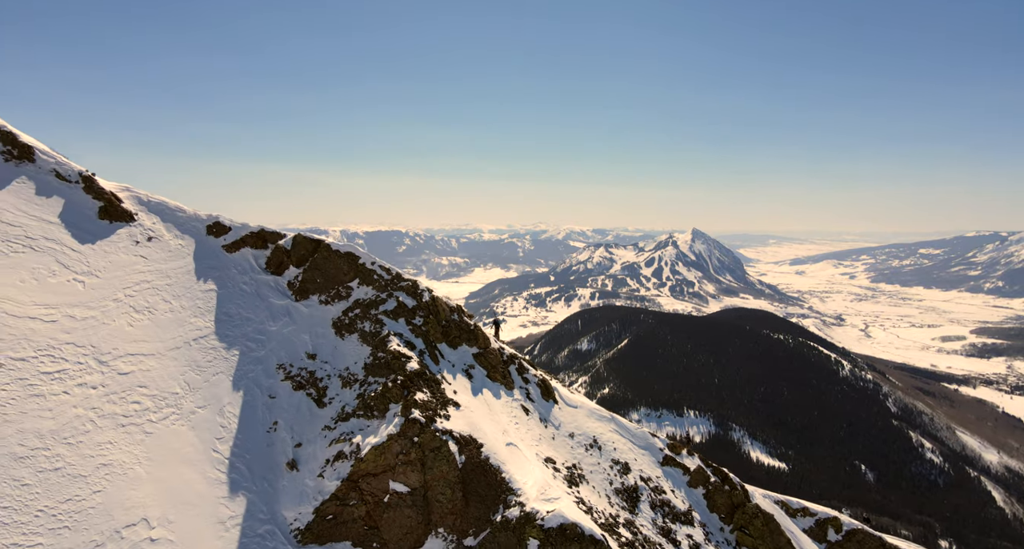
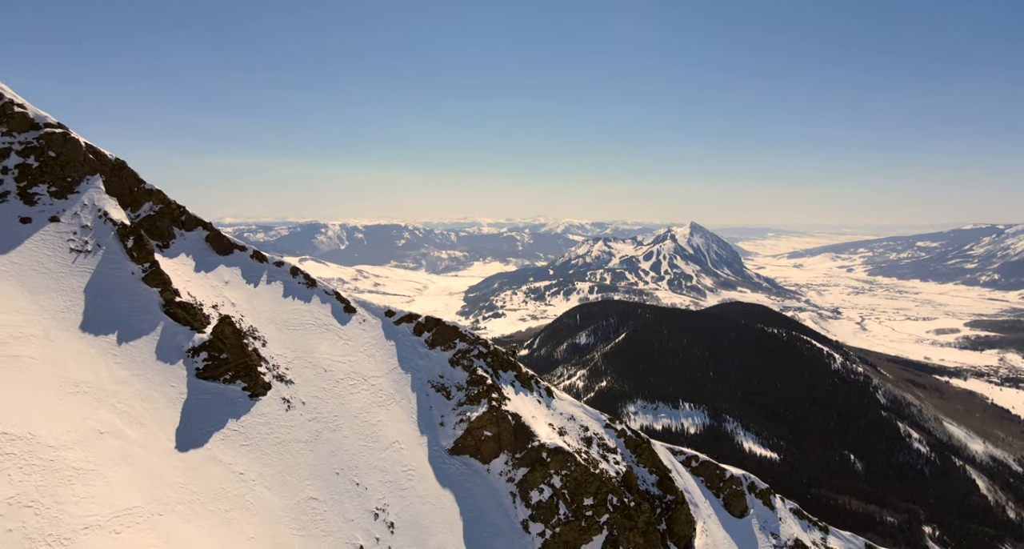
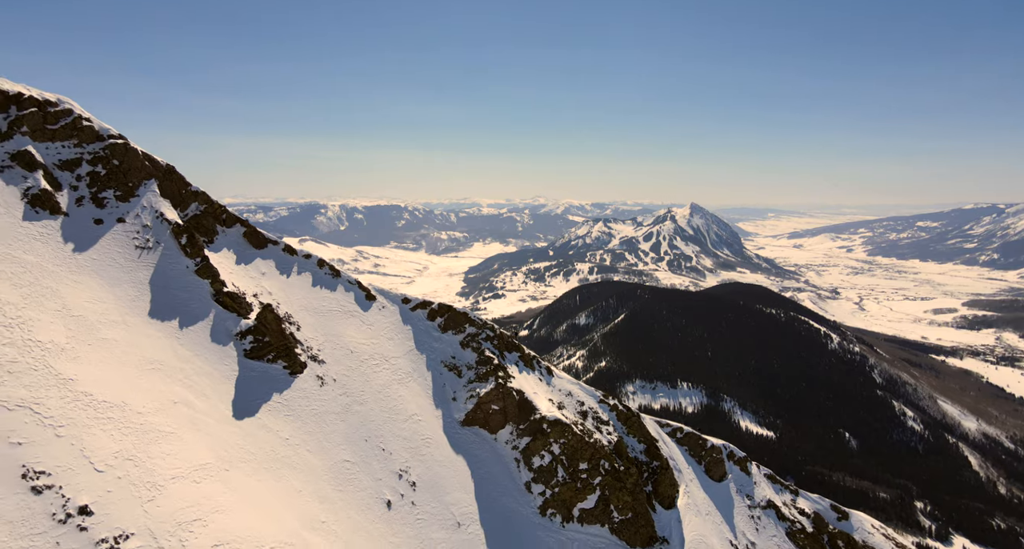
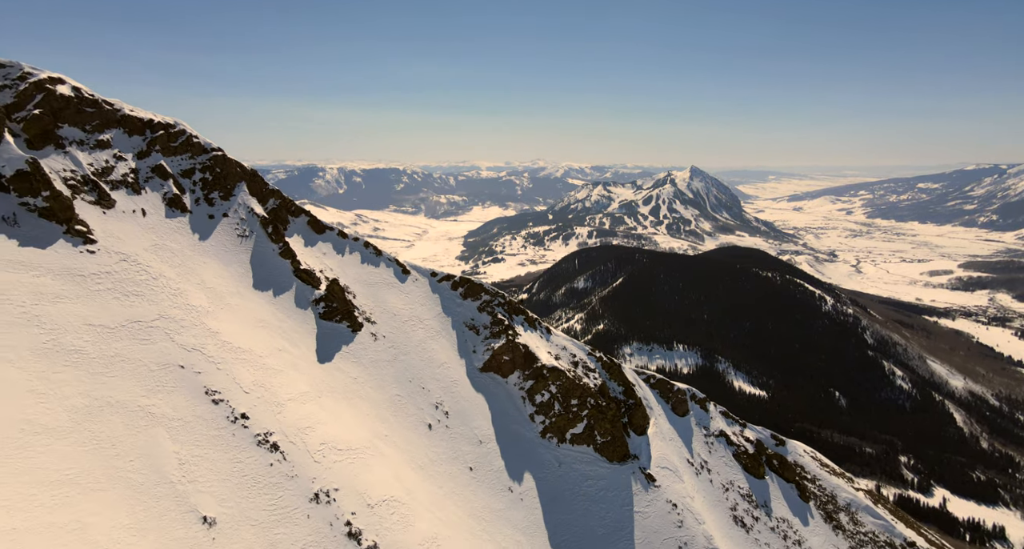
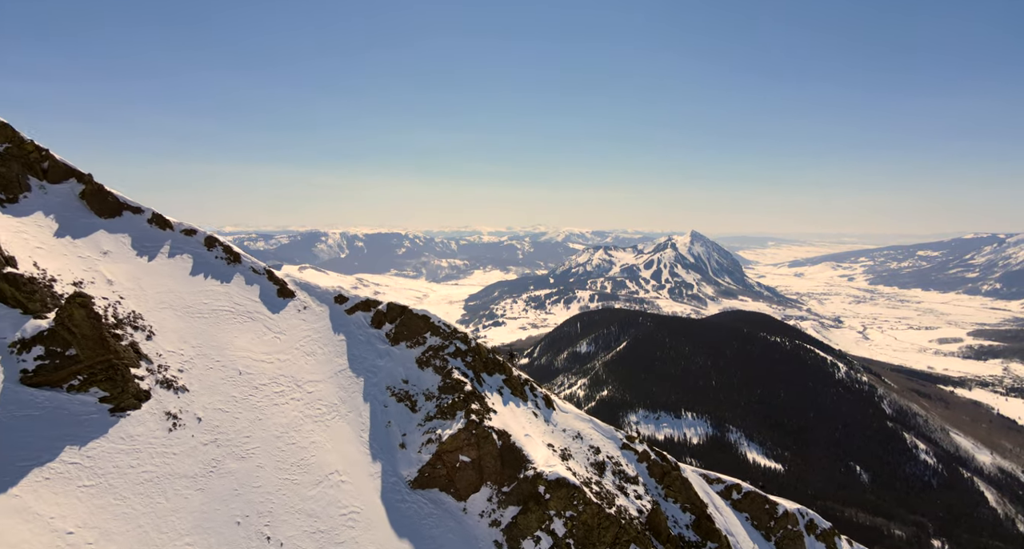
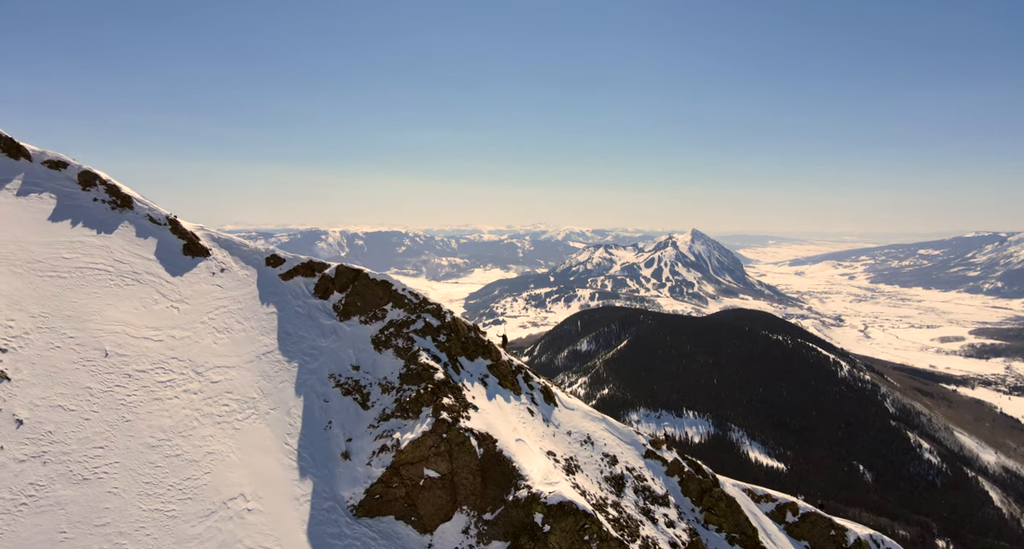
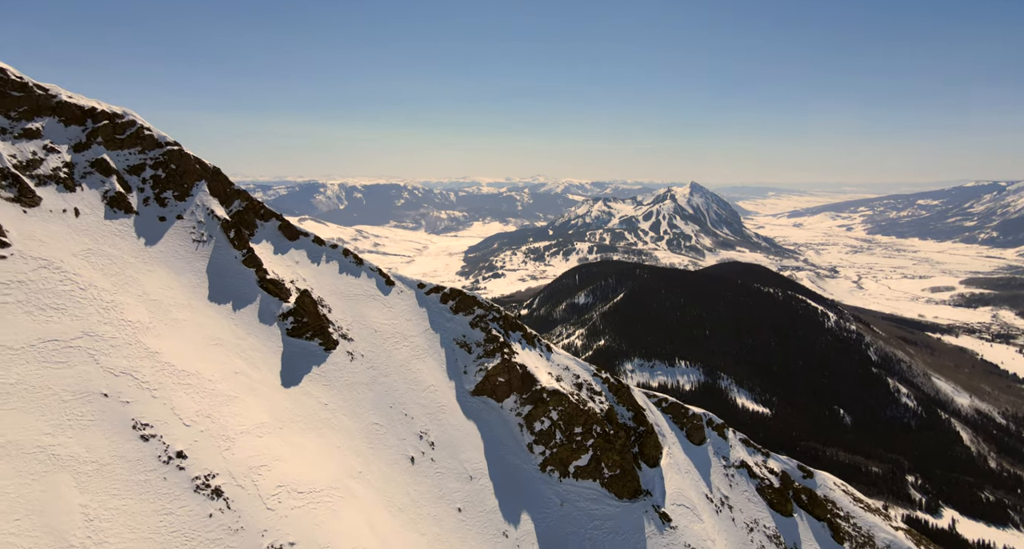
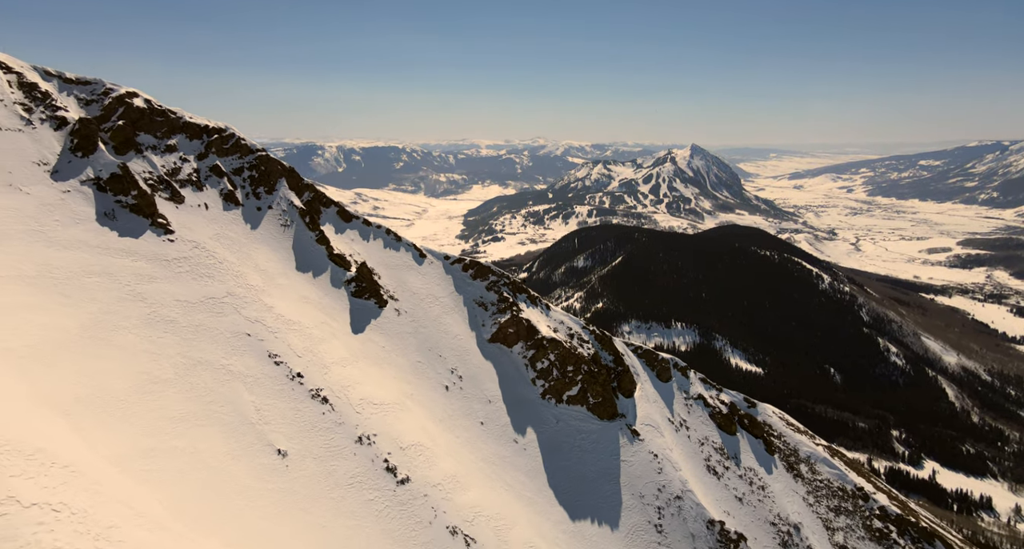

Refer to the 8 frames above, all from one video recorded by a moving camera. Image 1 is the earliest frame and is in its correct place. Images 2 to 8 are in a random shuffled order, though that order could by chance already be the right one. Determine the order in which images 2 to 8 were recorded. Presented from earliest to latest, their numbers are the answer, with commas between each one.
6, 5, 2, 3, 7, 4, 8
